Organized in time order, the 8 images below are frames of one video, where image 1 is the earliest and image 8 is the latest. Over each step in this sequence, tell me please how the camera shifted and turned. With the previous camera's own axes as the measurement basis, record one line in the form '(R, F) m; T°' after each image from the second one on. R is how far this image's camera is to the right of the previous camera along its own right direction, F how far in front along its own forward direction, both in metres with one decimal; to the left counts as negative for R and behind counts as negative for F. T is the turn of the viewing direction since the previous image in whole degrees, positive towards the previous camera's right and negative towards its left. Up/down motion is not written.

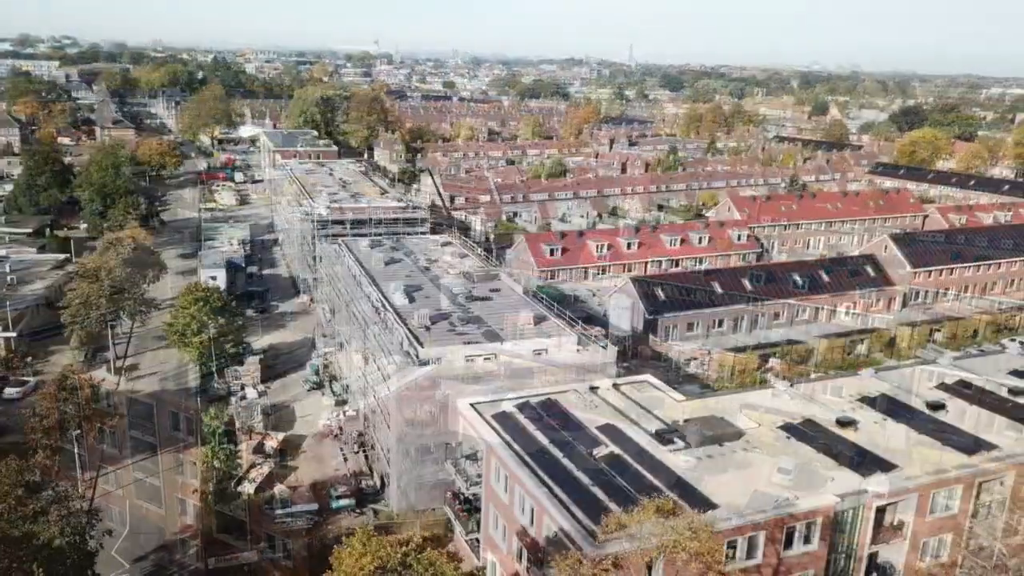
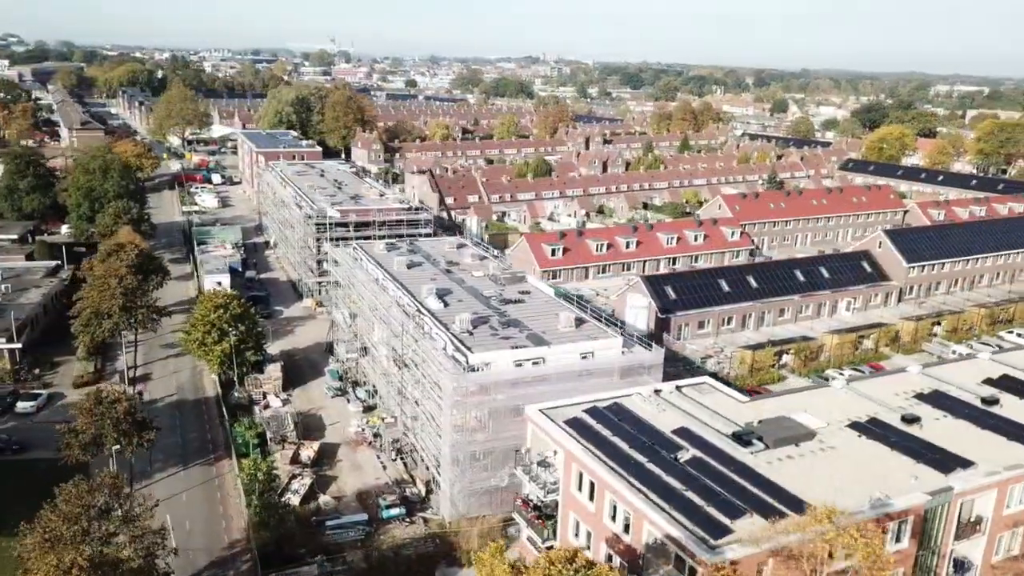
(-2.5, +0.3) m; +3°
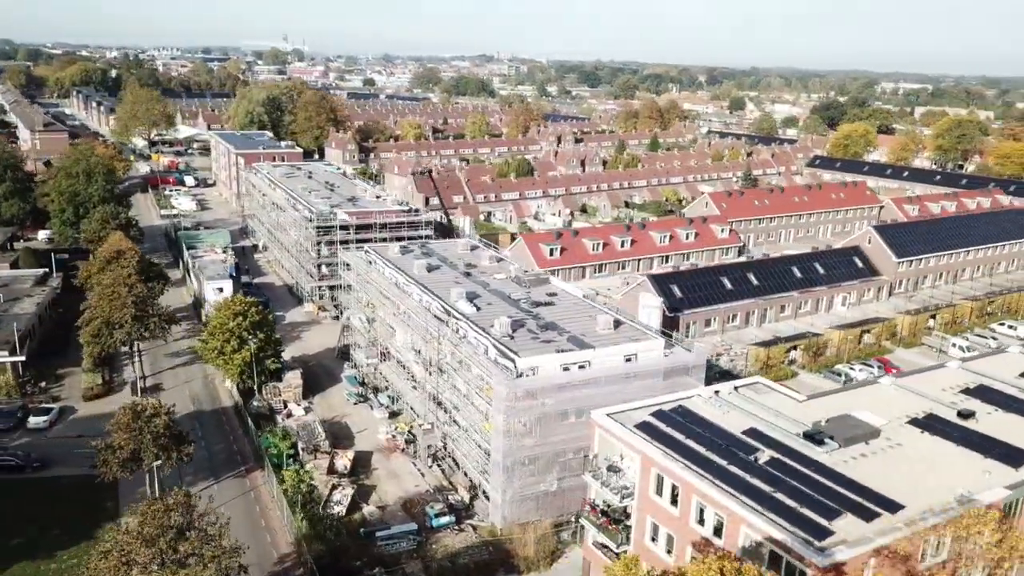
(-2.5, +0.3) m; +3°
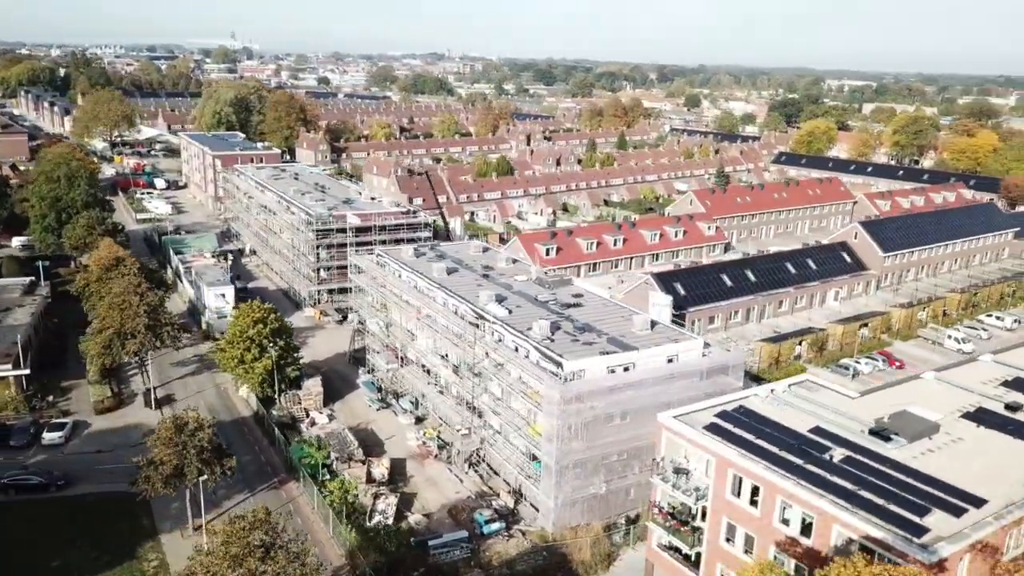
(-2.5, +0.2) m; +3°
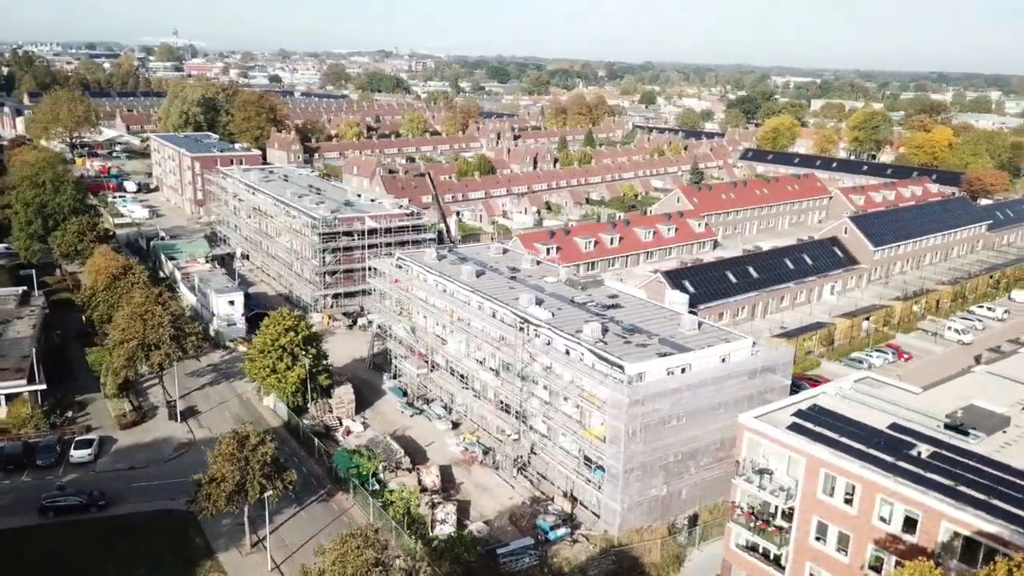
(-2.9, +0.3) m; +3°
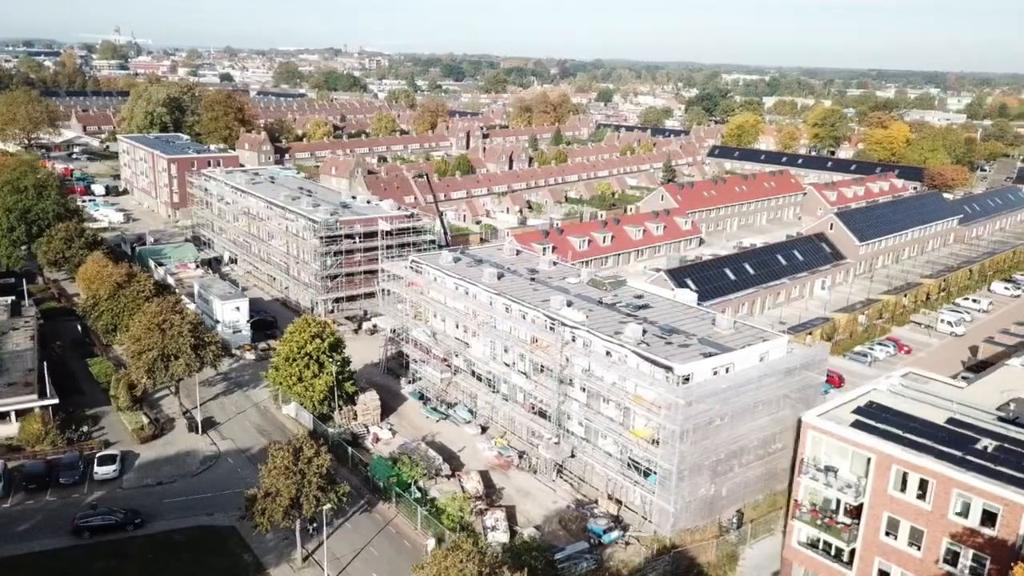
(-2.6, +0.3) m; +3°
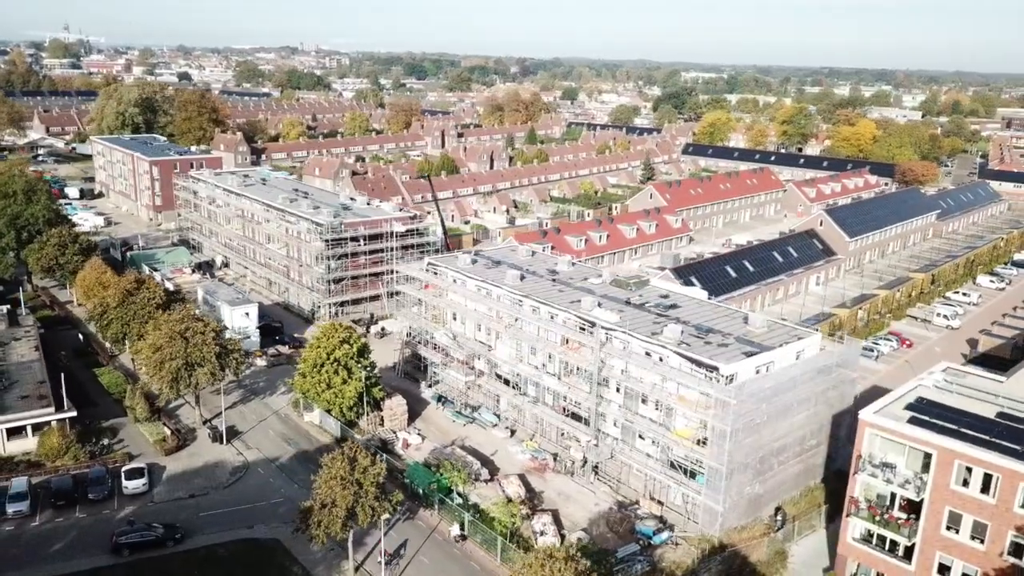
(-2.3, +0.2) m; +3°
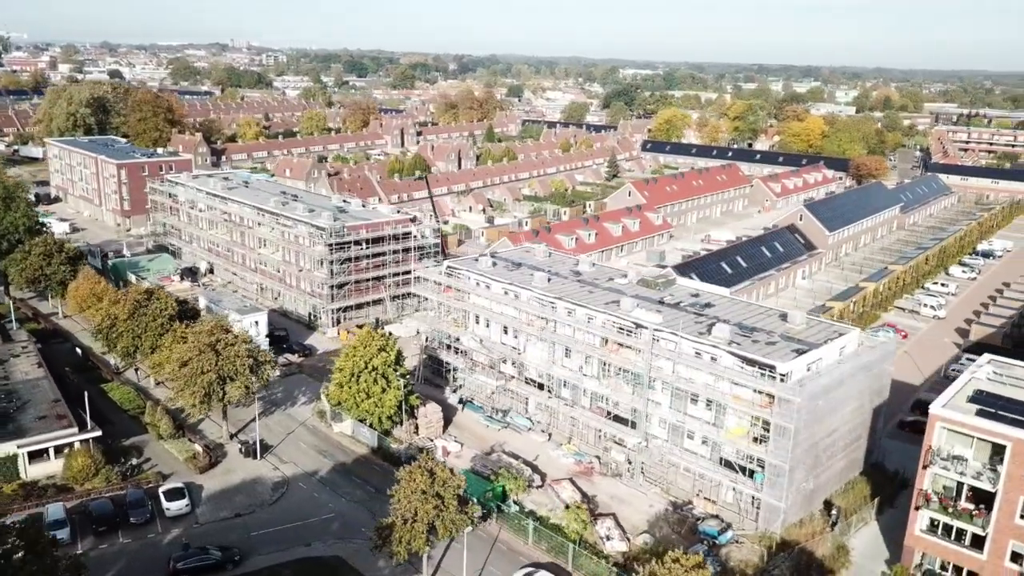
(-3.2, +0.4) m; +4°
